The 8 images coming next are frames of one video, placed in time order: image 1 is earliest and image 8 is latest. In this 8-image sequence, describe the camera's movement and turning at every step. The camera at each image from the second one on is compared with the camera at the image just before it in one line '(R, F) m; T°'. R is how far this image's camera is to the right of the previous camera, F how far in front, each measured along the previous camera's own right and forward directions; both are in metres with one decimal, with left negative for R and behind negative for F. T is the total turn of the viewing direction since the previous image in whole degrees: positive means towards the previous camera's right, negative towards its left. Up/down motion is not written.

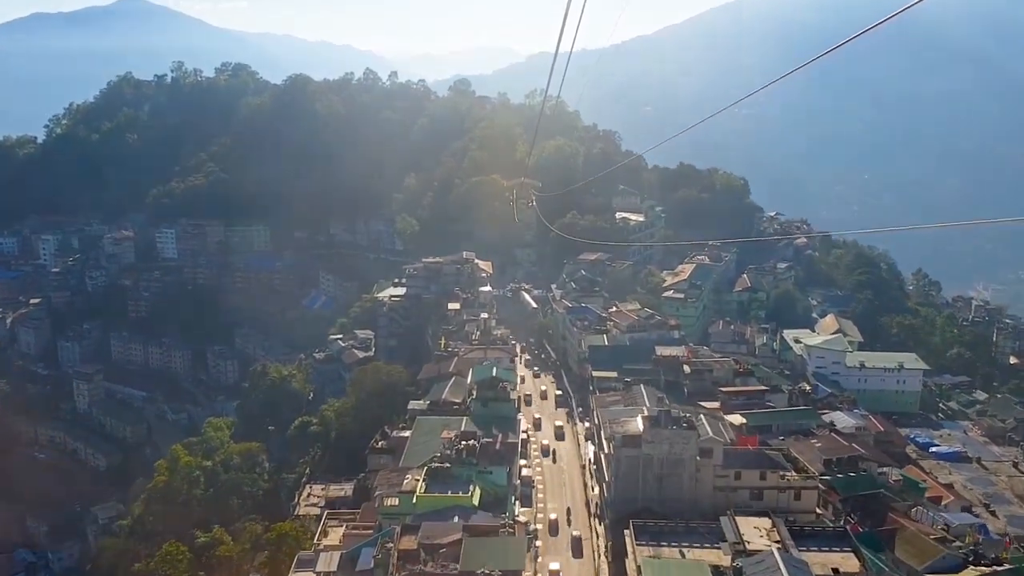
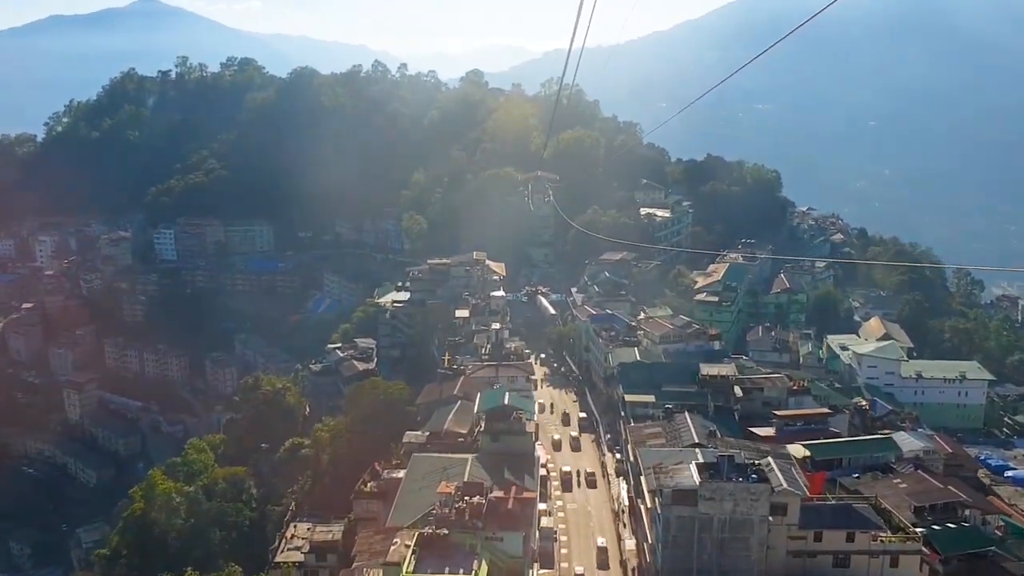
(0.0, +2.2) m; -1°
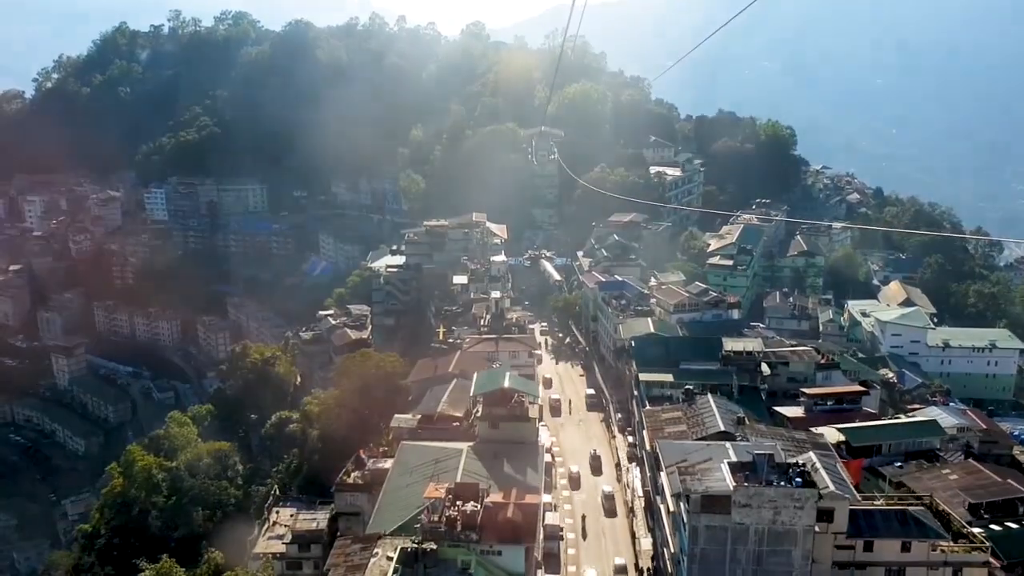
(0.0, +1.2) m; 0°
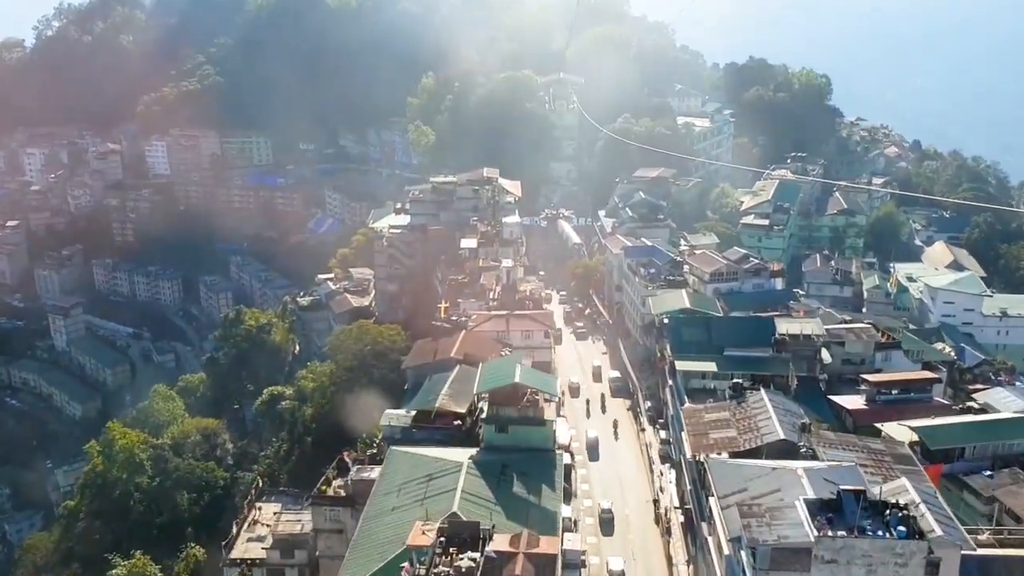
(0.0, +1.6) m; -1°
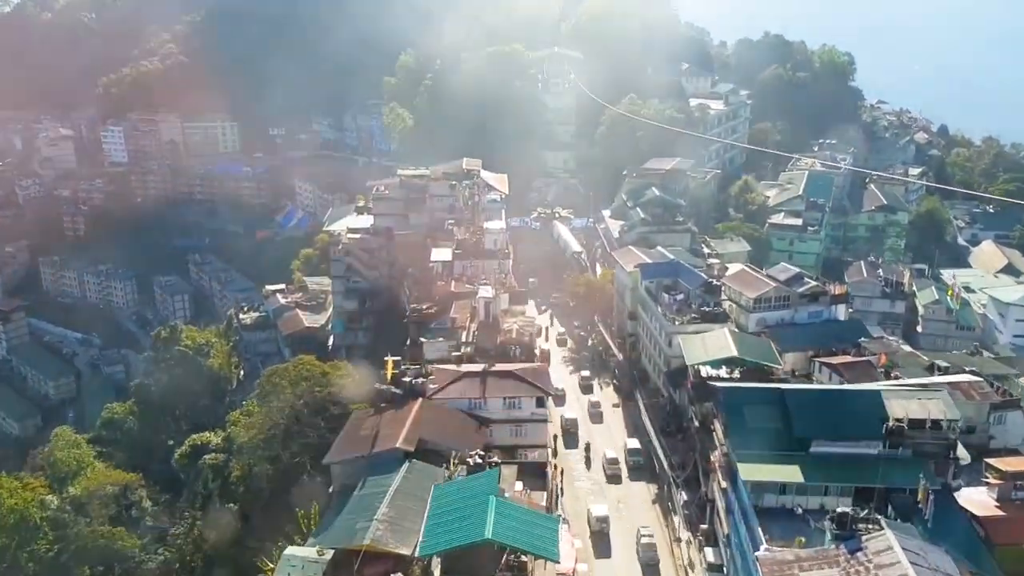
(+0.1, +2.9) m; 0°
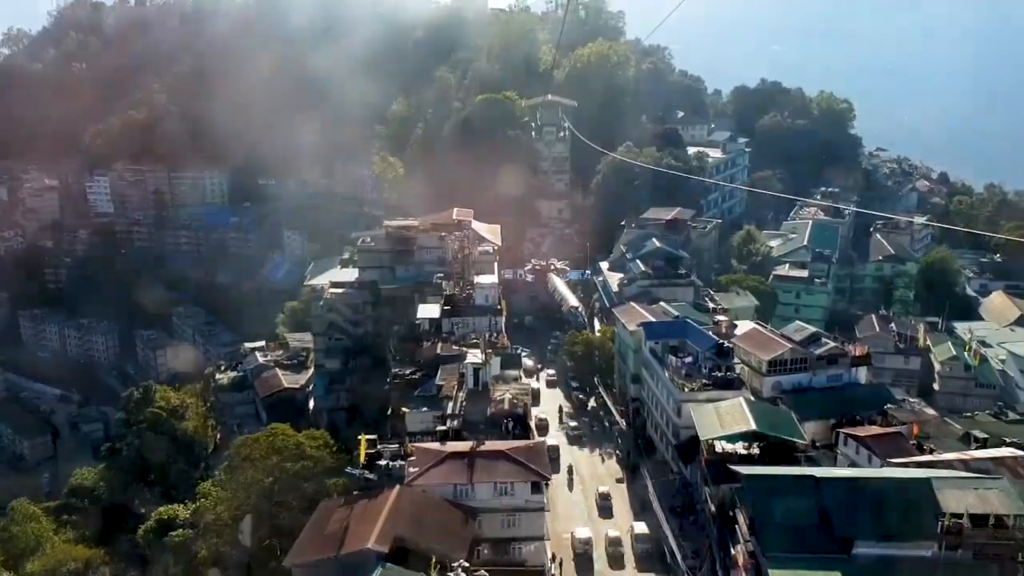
(0.0, +0.8) m; 0°
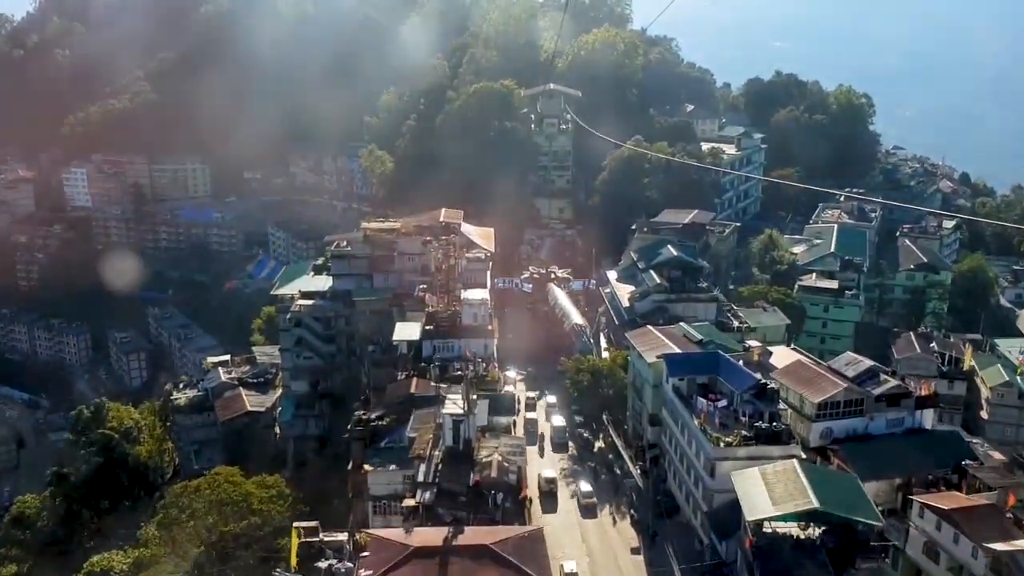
(0.0, +1.6) m; 0°
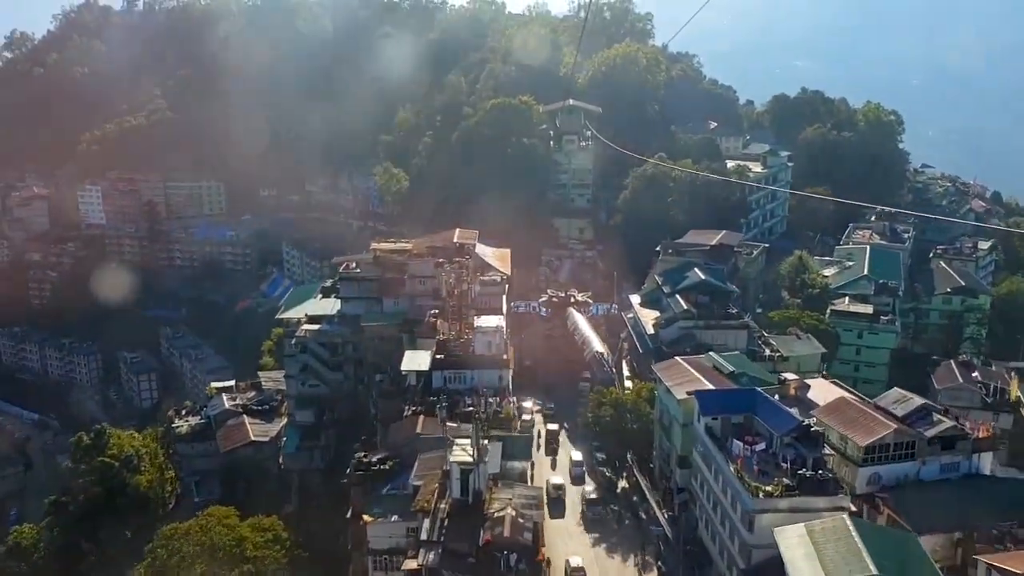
(0.0, +0.6) m; -1°
